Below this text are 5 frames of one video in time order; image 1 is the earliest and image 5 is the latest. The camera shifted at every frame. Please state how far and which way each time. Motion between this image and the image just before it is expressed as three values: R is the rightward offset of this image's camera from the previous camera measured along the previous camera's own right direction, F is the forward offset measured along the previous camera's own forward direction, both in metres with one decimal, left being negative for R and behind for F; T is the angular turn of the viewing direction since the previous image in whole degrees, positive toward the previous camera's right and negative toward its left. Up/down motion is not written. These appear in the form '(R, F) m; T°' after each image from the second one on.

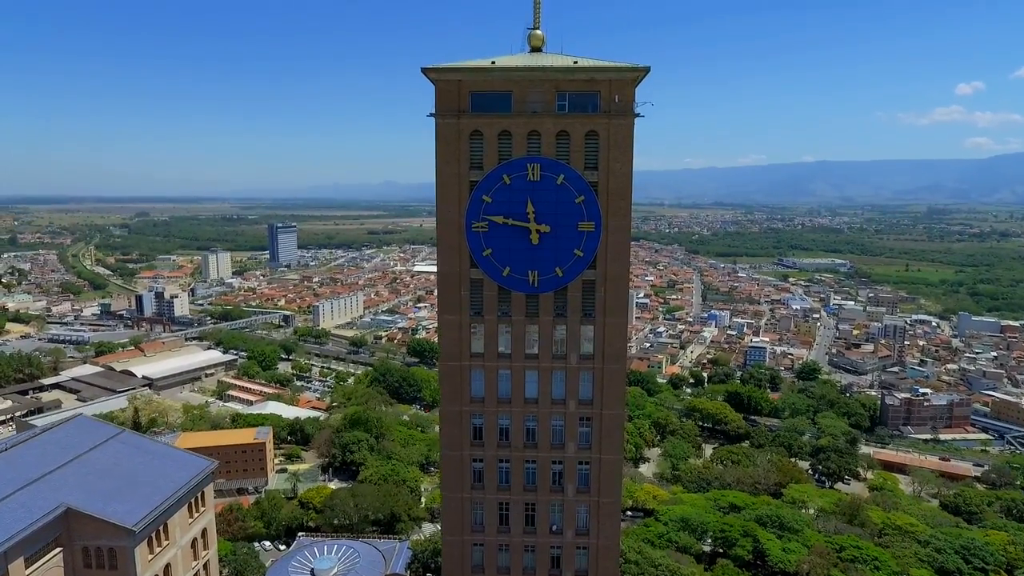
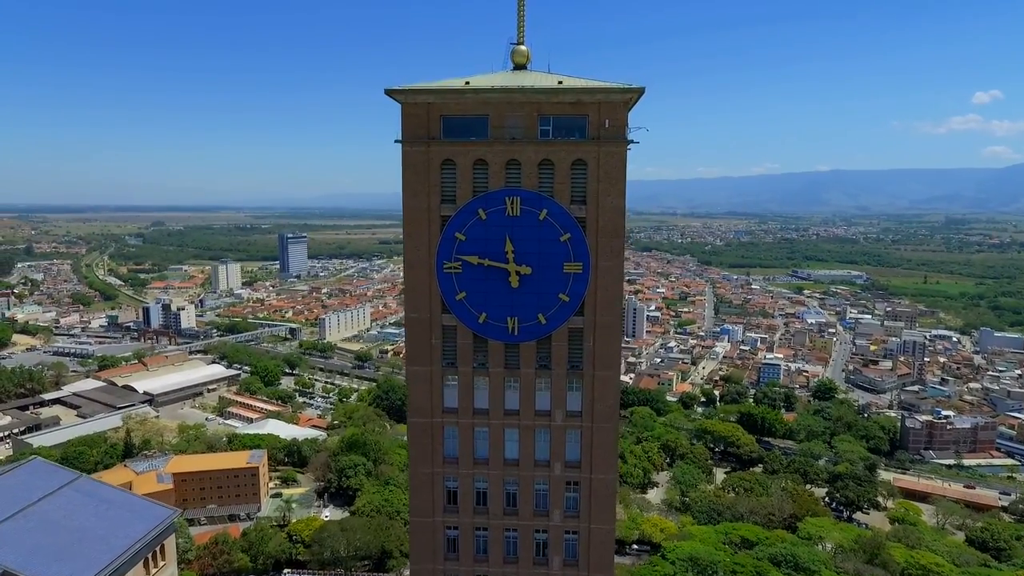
(+0.9, +2.1) m; -1°
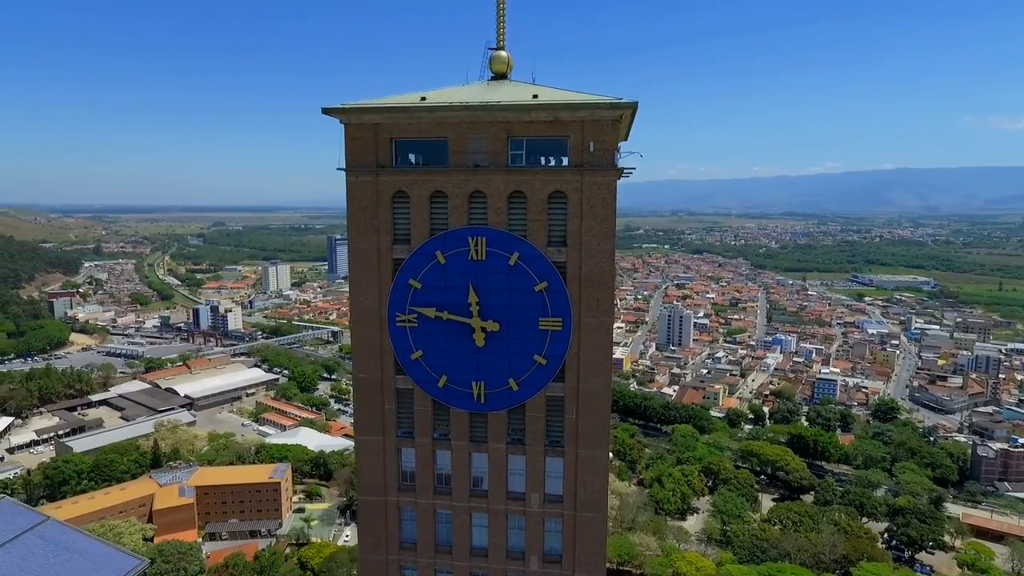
(+1.7, +2.8) m; -5°
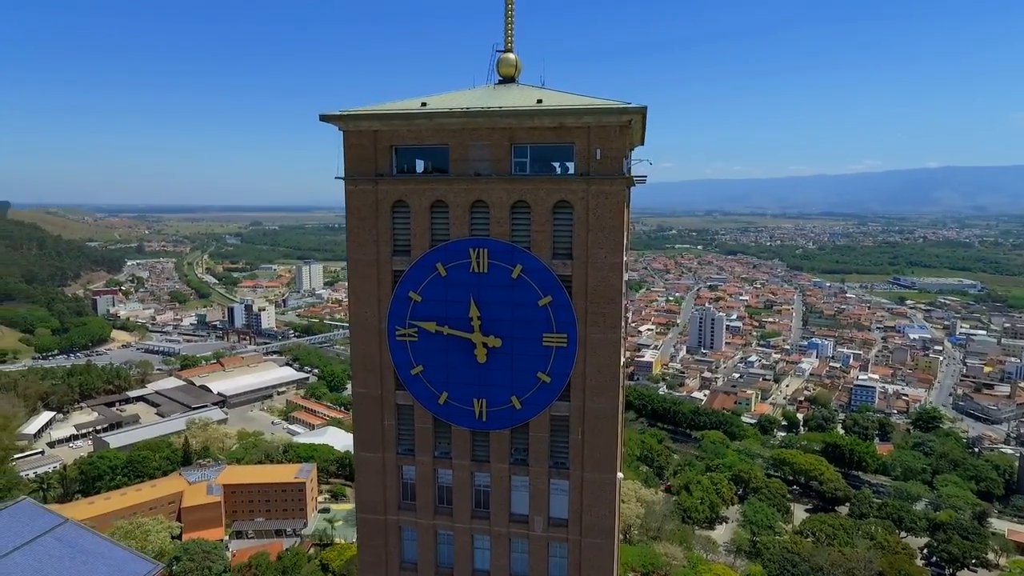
(+0.5, +0.6) m; -3°
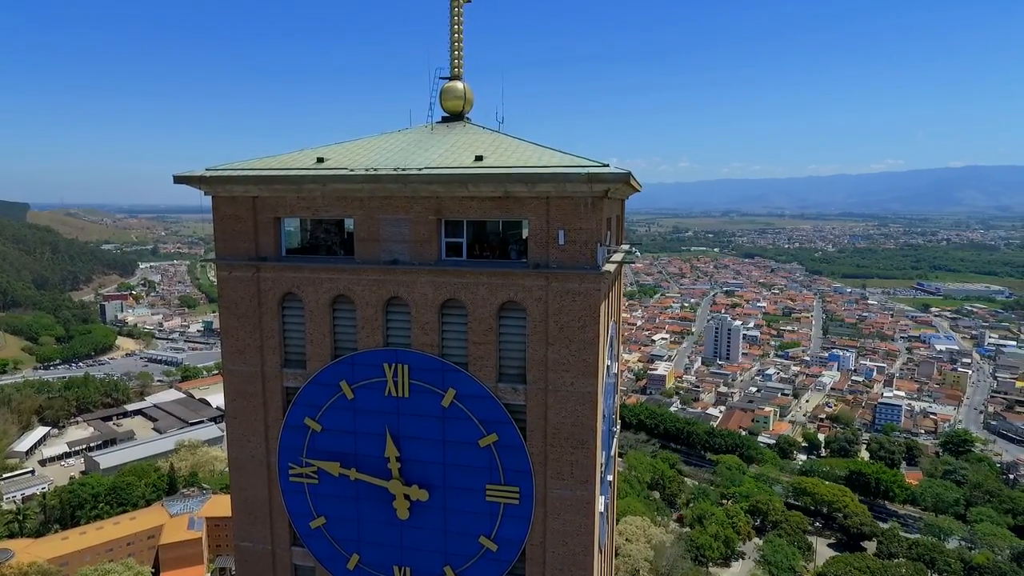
(+1.2, +3.5) m; -1°
